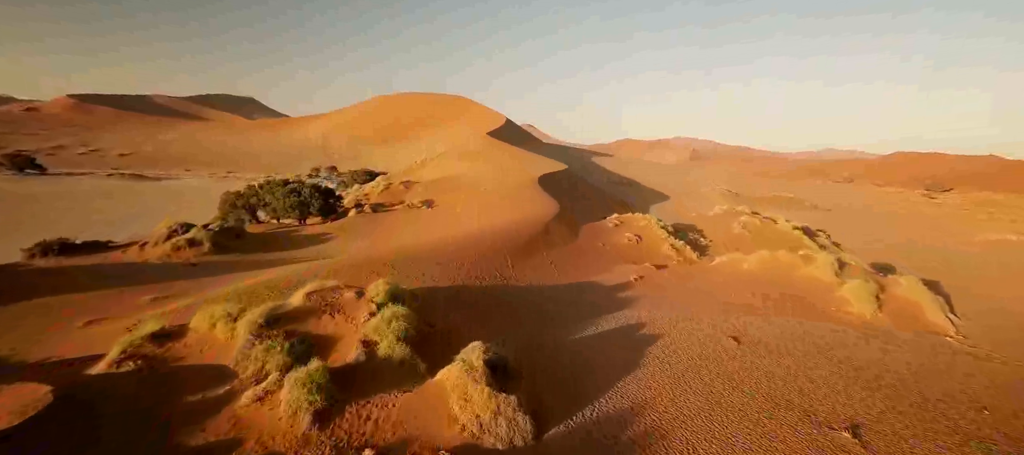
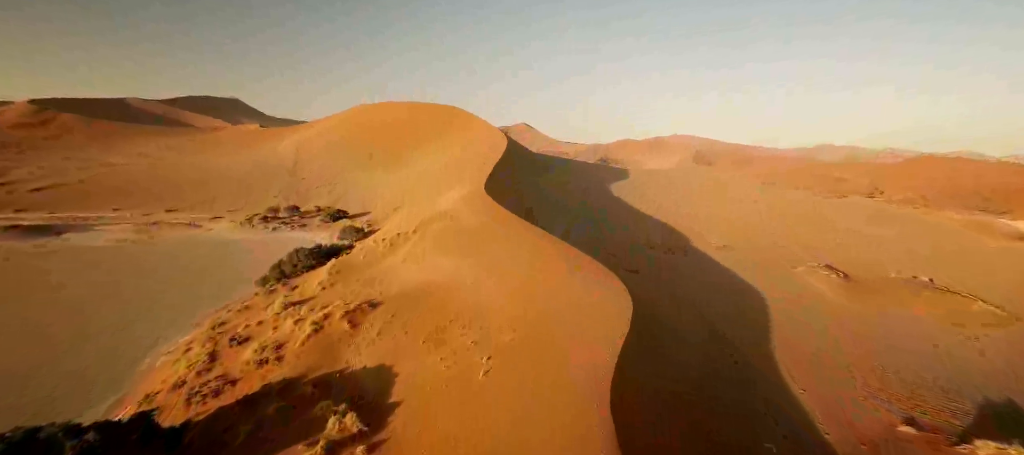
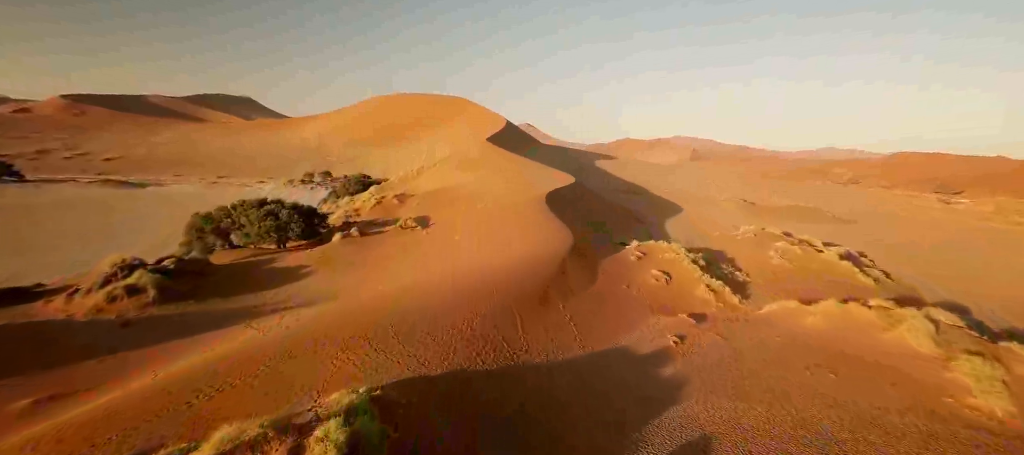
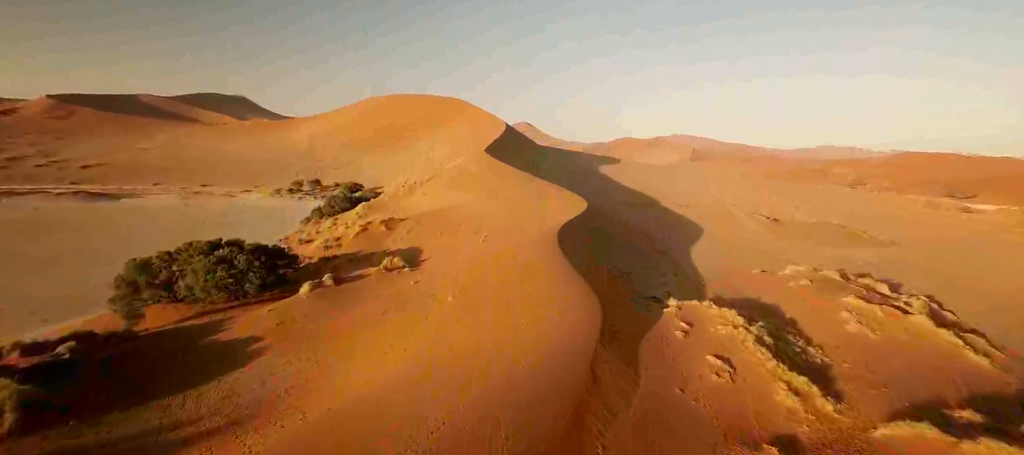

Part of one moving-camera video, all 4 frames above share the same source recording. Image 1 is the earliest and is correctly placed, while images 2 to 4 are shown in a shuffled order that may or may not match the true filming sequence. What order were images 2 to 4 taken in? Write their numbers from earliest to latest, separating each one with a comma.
3, 4, 2
